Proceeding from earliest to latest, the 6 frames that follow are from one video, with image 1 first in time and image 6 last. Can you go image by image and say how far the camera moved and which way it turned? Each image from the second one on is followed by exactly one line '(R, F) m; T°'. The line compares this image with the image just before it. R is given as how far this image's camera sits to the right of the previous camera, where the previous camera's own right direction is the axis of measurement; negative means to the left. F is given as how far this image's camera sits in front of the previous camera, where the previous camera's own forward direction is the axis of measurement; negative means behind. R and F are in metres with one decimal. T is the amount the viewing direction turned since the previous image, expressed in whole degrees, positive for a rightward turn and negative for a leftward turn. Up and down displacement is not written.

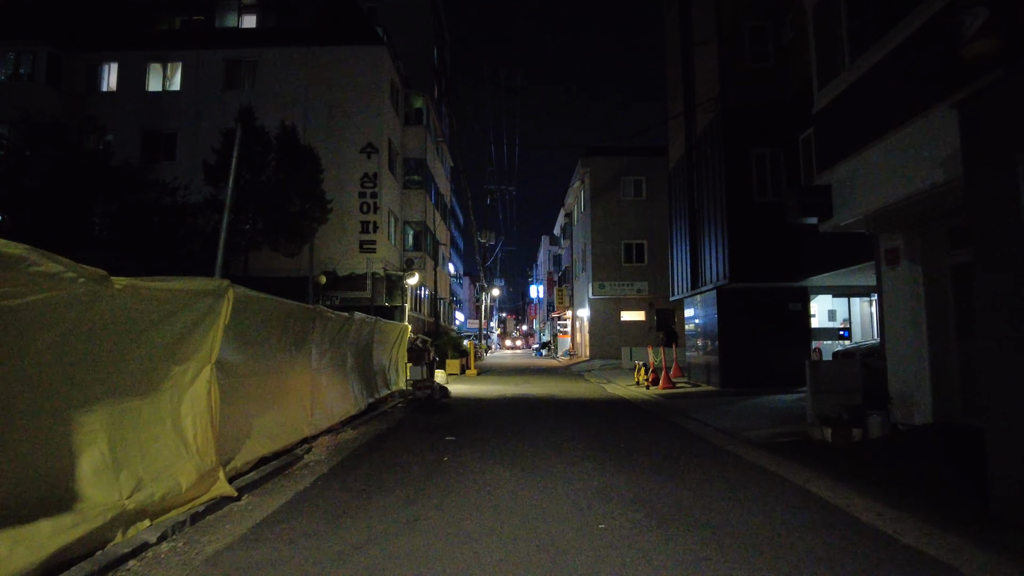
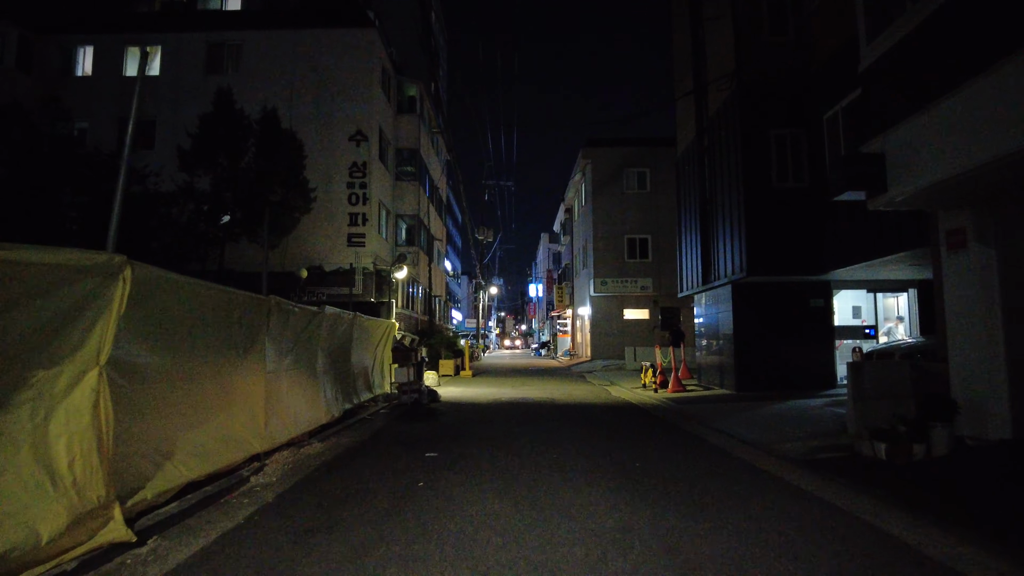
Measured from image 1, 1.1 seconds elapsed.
(+0.1, +1.4) m; 0°
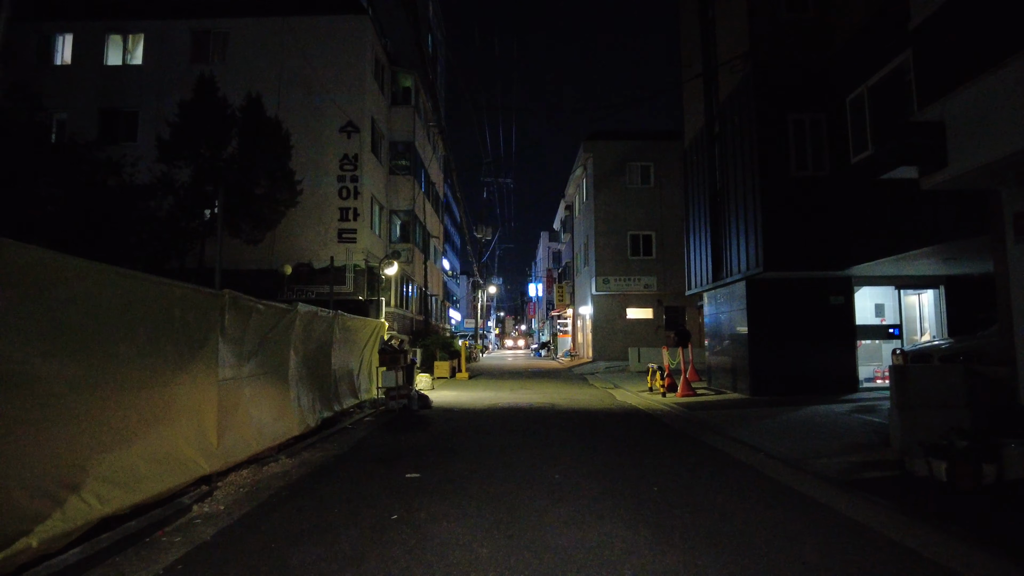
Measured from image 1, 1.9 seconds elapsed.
(+0.1, +1.1) m; 0°
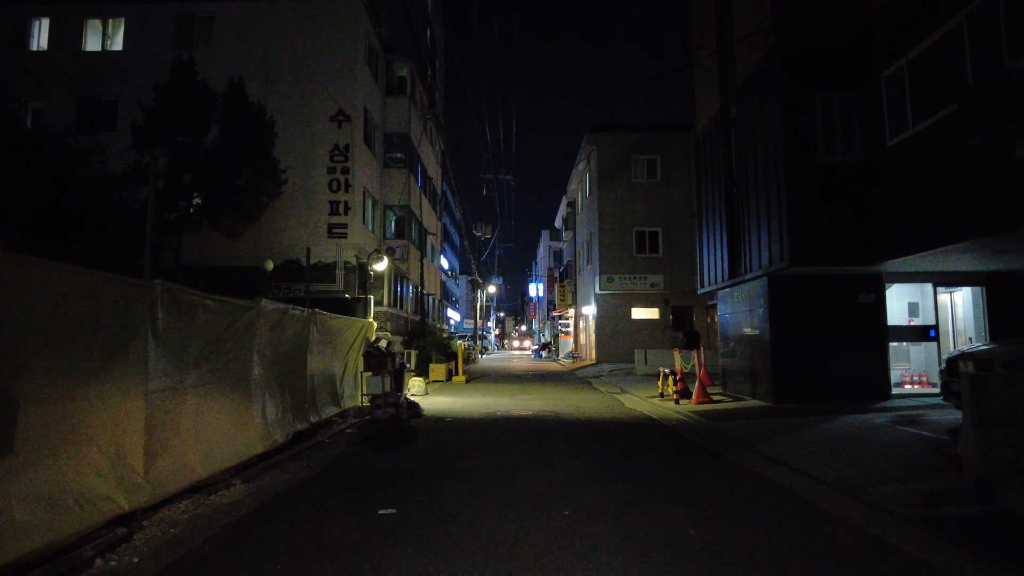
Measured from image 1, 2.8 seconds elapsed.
(0.0, +1.3) m; 0°
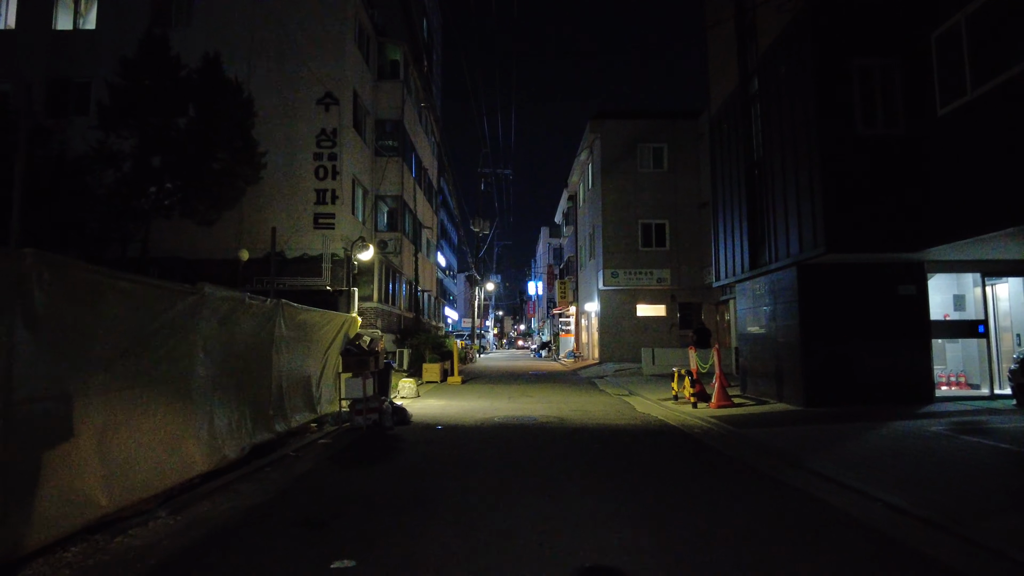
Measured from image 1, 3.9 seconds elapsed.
(0.0, +1.4) m; 0°
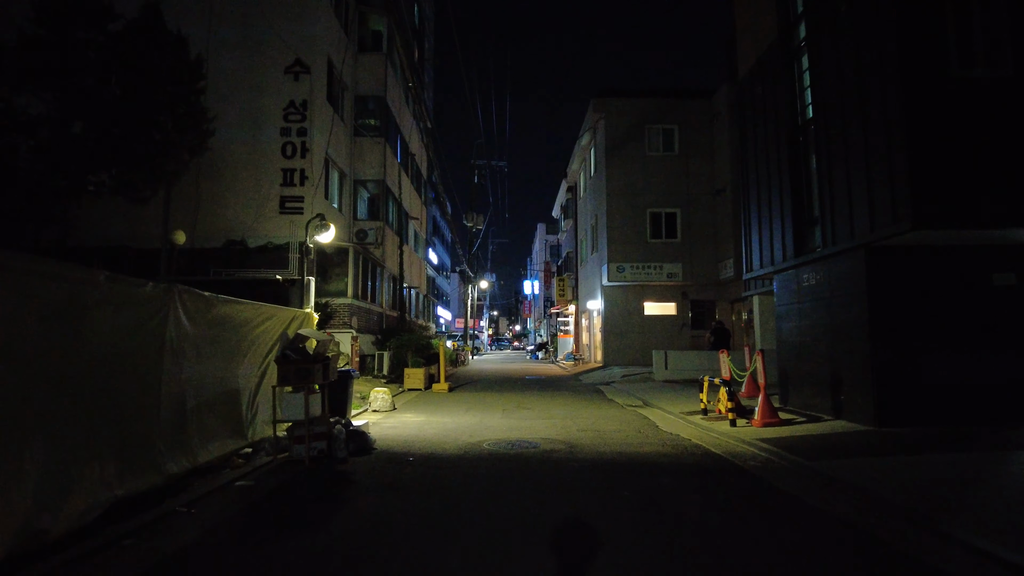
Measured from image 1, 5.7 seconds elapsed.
(0.0, +2.5) m; 0°
